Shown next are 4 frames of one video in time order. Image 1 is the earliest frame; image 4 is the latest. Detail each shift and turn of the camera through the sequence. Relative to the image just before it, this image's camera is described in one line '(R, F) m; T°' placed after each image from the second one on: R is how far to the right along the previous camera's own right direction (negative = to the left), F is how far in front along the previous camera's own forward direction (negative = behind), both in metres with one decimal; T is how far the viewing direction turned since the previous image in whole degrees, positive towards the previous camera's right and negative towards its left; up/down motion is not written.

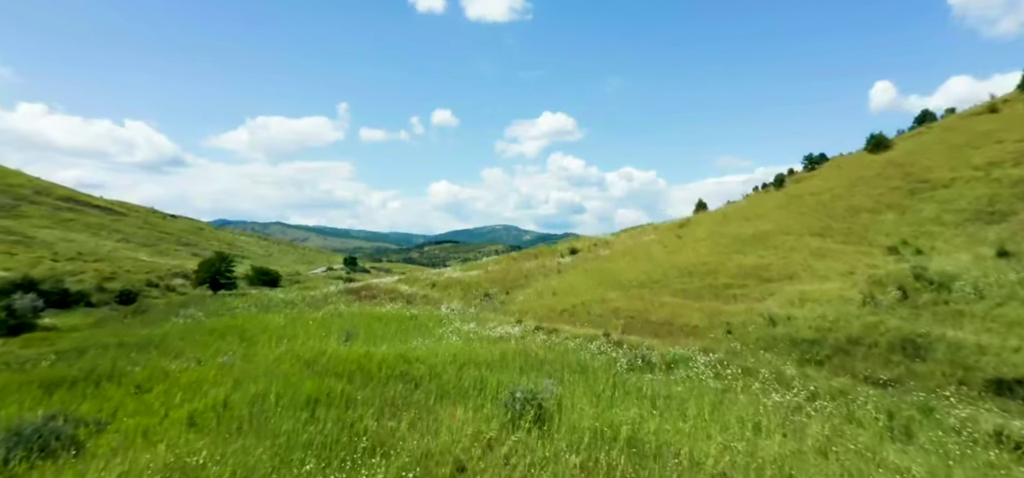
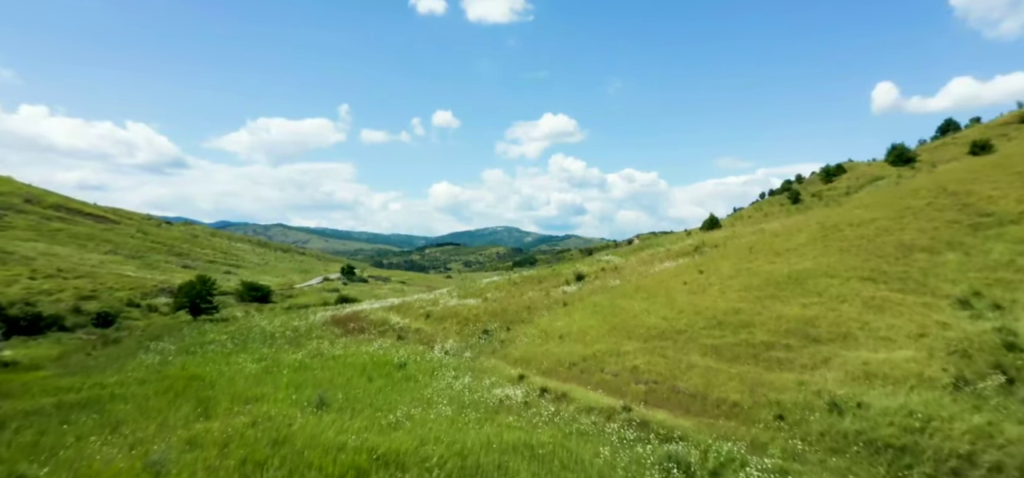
(0.0, +4.1) m; 0°
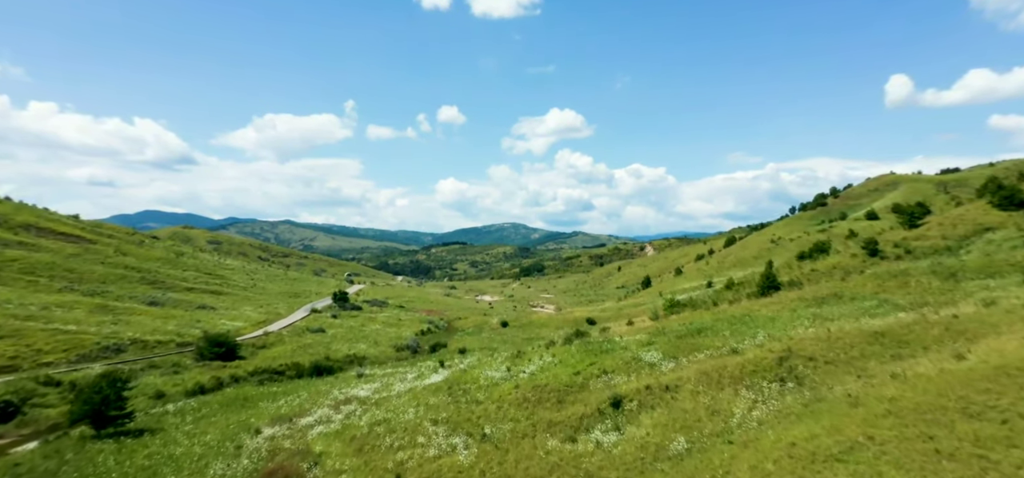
(-0.1, +14.8) m; -1°
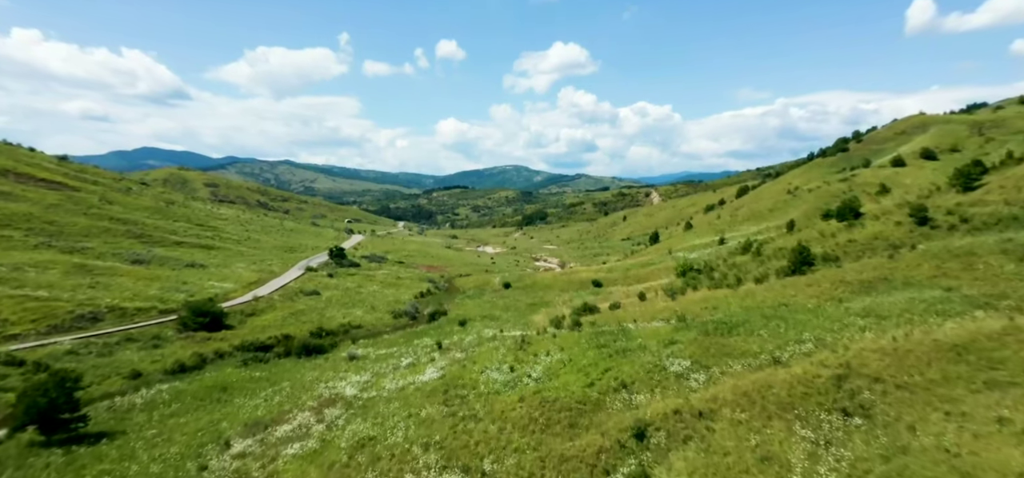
(-0.2, +6.6) m; 0°
